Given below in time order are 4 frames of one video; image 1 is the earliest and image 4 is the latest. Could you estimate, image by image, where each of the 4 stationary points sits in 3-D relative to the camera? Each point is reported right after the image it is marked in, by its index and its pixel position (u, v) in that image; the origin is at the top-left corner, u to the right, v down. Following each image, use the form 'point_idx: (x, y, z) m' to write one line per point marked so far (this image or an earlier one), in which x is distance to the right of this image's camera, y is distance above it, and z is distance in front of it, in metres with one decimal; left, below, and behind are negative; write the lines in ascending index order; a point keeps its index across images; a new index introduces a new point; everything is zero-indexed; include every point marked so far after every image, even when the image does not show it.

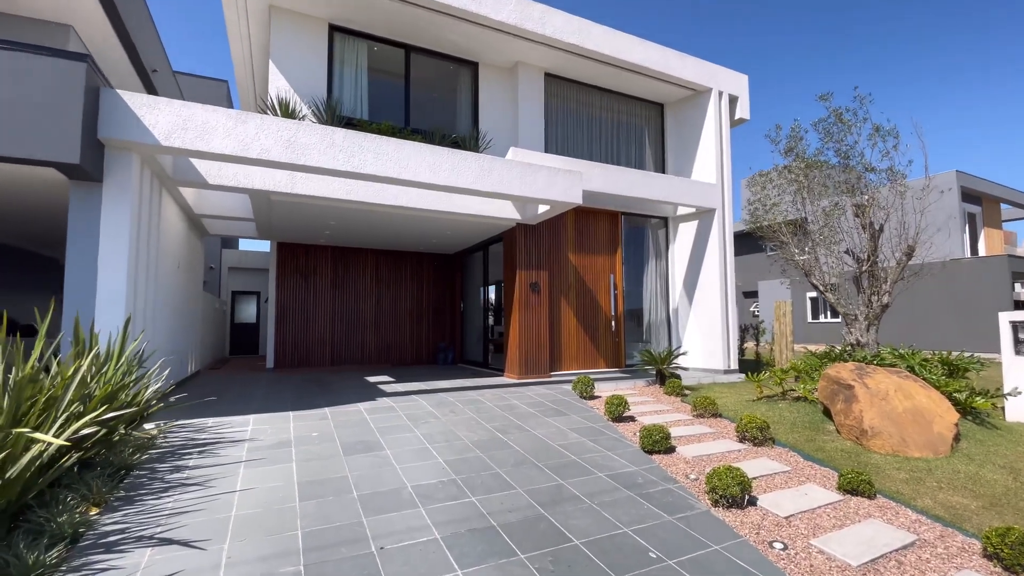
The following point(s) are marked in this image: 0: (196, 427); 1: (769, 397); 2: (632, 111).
0: (-3.4, -1.5, +5.2) m
1: (+3.7, -1.6, +6.9) m
2: (+2.8, +4.2, +11.2) m
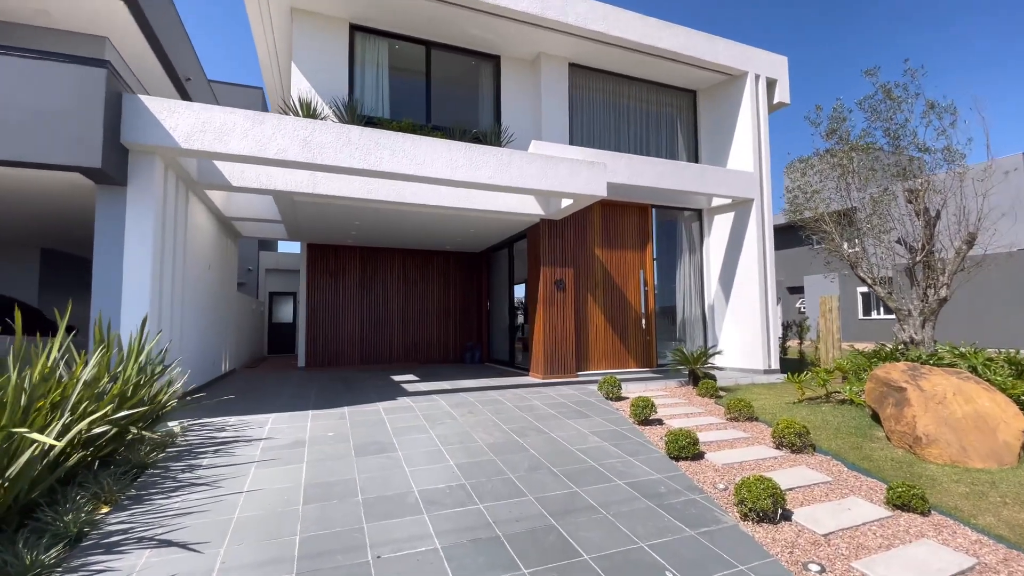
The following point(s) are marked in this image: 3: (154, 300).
0: (-3.3, -1.5, +5.2) m
1: (+4.0, -1.5, +6.4) m
2: (+3.4, +4.2, +10.7) m
3: (-4.1, -0.1, +5.5) m
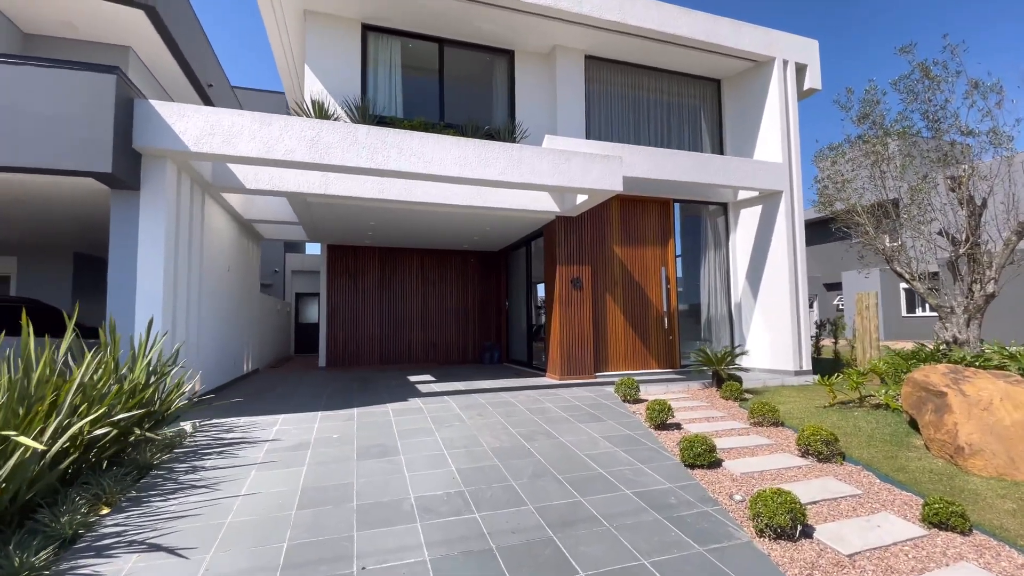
0: (-3.2, -1.5, +5.3) m
1: (+4.1, -1.5, +6.0) m
2: (+3.7, +4.3, +10.3) m
3: (-4.0, -0.2, +5.6) m
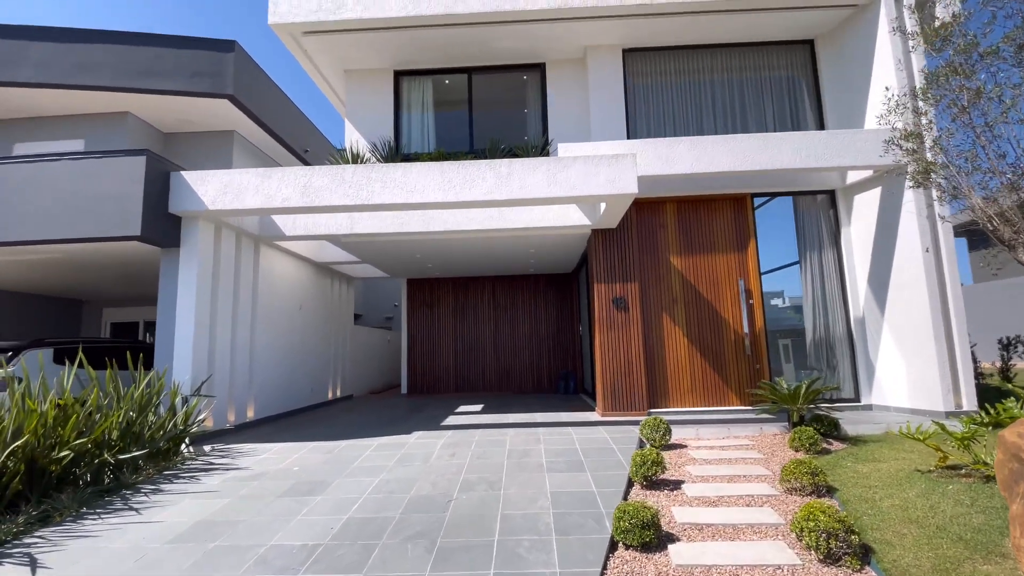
0: (-3.5, -2.0, +5.8) m
1: (+3.6, -1.5, +3.9) m
2: (+4.5, +4.0, +8.5) m
3: (-4.2, -0.7, +6.5) m
